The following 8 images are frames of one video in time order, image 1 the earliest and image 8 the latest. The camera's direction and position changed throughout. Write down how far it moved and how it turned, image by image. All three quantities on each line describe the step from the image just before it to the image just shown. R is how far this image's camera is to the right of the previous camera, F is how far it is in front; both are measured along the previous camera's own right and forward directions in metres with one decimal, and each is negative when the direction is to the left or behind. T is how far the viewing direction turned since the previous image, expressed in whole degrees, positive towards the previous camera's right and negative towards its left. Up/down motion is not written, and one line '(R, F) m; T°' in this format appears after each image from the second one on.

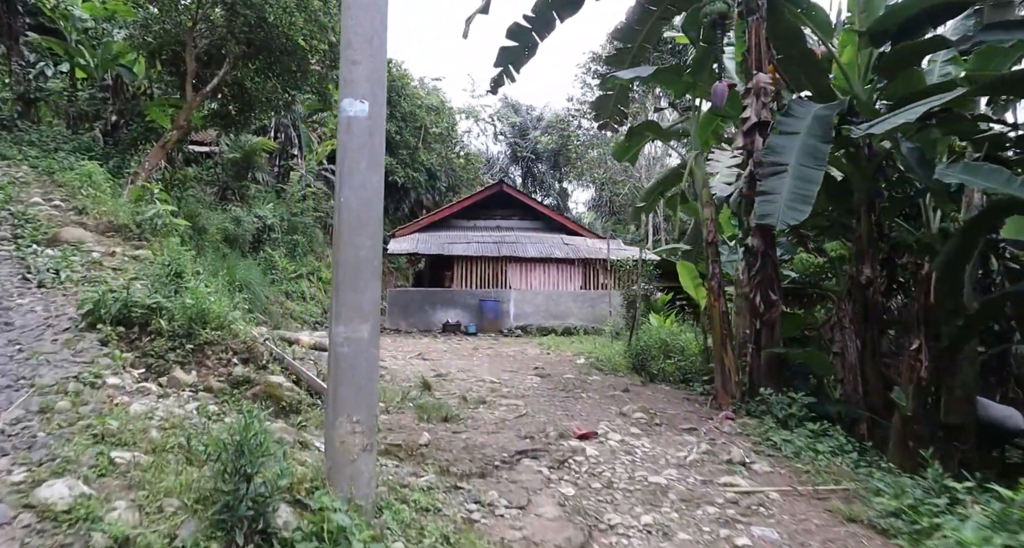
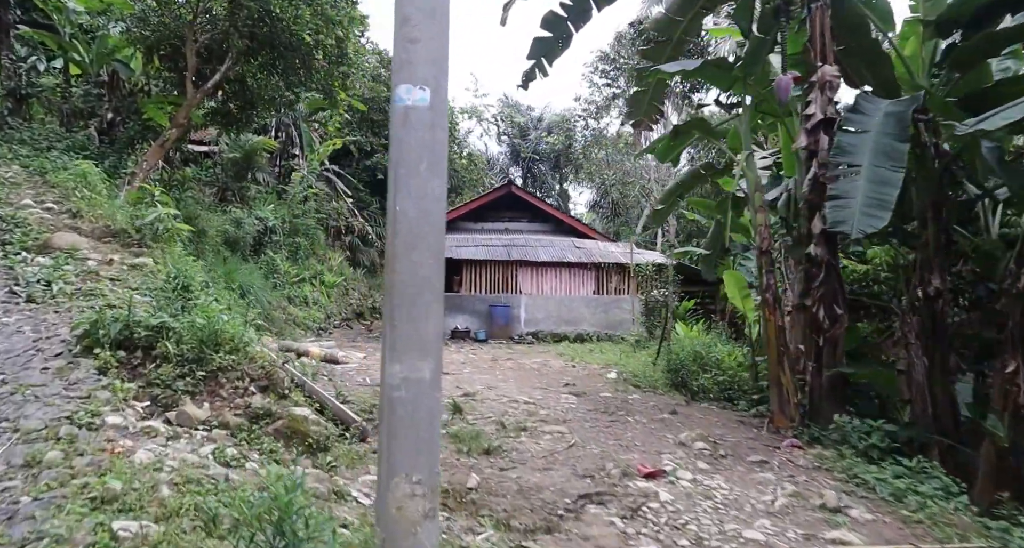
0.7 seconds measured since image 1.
(-0.3, +0.4) m; 0°
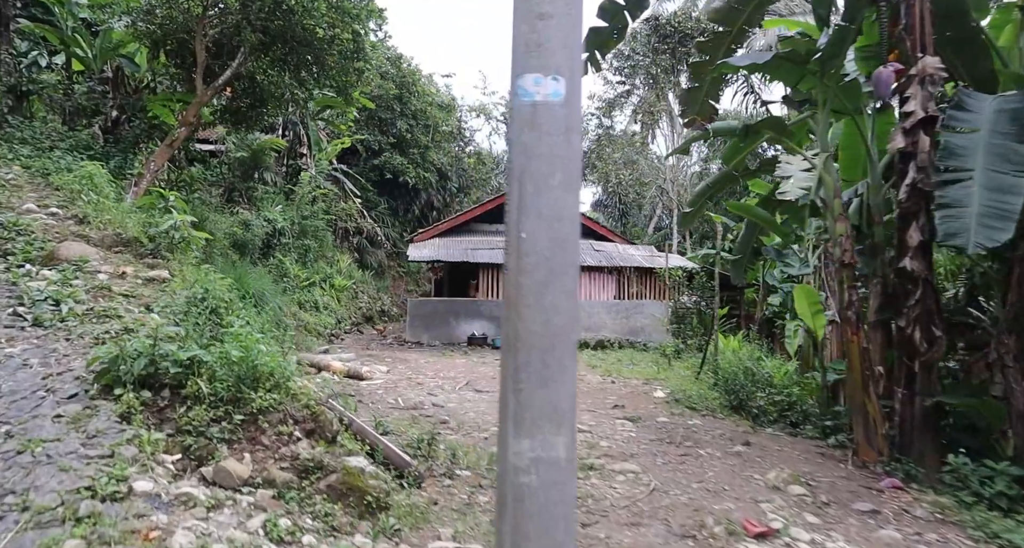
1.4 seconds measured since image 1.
(-0.4, +0.4) m; 0°
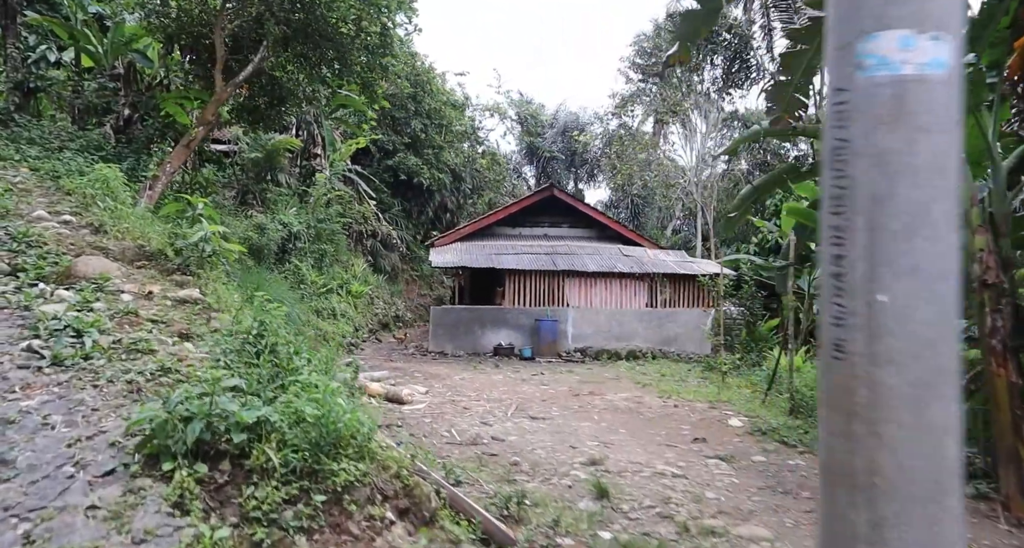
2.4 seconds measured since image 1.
(-0.5, +0.5) m; 0°
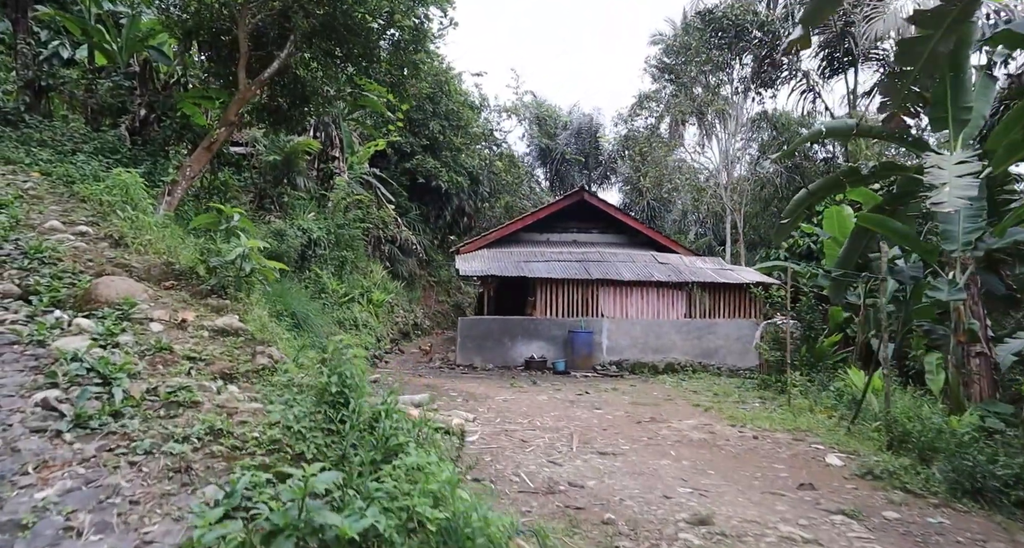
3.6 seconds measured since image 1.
(-0.5, +0.5) m; -1°
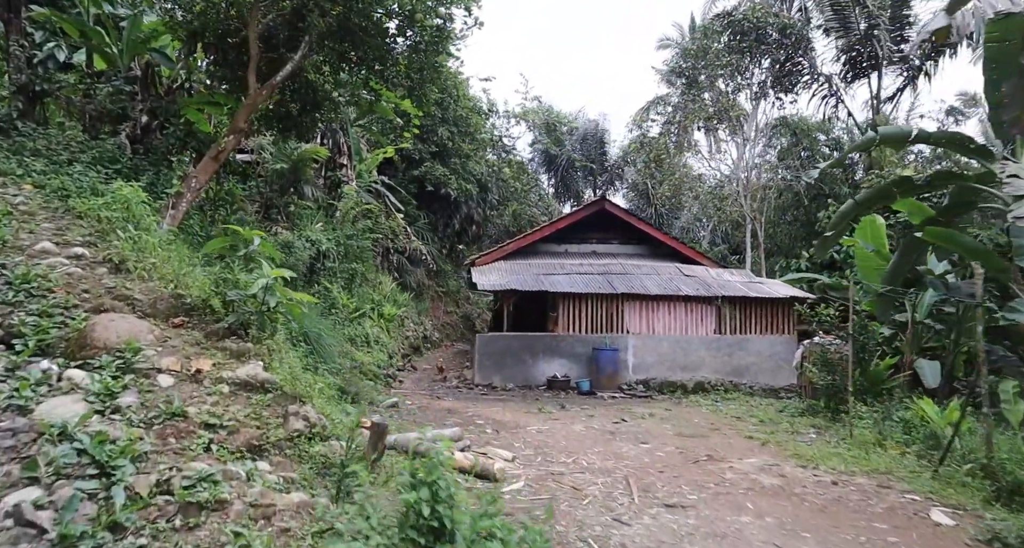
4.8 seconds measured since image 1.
(-0.4, +0.5) m; 0°
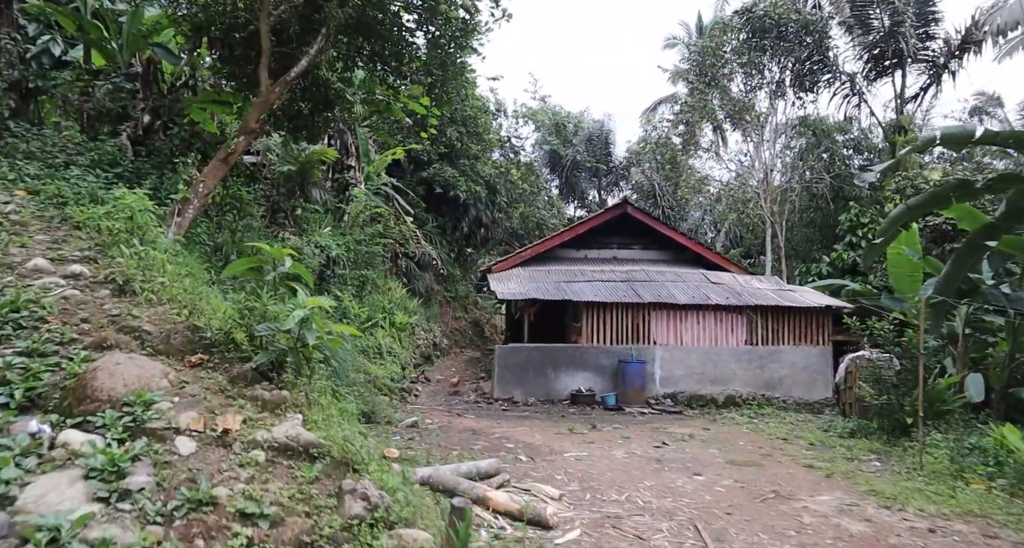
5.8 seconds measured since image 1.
(-0.4, +0.5) m; 0°
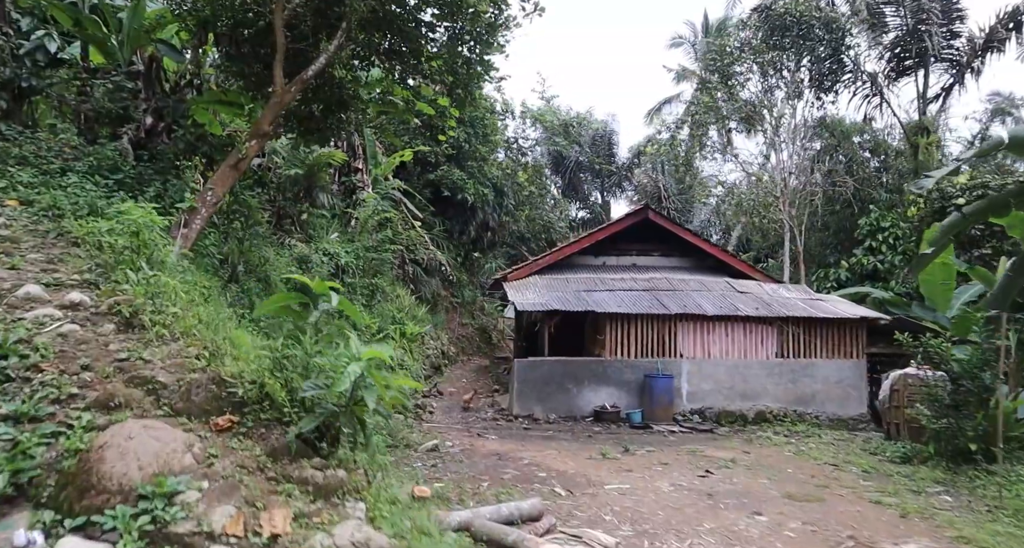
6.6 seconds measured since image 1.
(-0.4, +0.5) m; 0°
